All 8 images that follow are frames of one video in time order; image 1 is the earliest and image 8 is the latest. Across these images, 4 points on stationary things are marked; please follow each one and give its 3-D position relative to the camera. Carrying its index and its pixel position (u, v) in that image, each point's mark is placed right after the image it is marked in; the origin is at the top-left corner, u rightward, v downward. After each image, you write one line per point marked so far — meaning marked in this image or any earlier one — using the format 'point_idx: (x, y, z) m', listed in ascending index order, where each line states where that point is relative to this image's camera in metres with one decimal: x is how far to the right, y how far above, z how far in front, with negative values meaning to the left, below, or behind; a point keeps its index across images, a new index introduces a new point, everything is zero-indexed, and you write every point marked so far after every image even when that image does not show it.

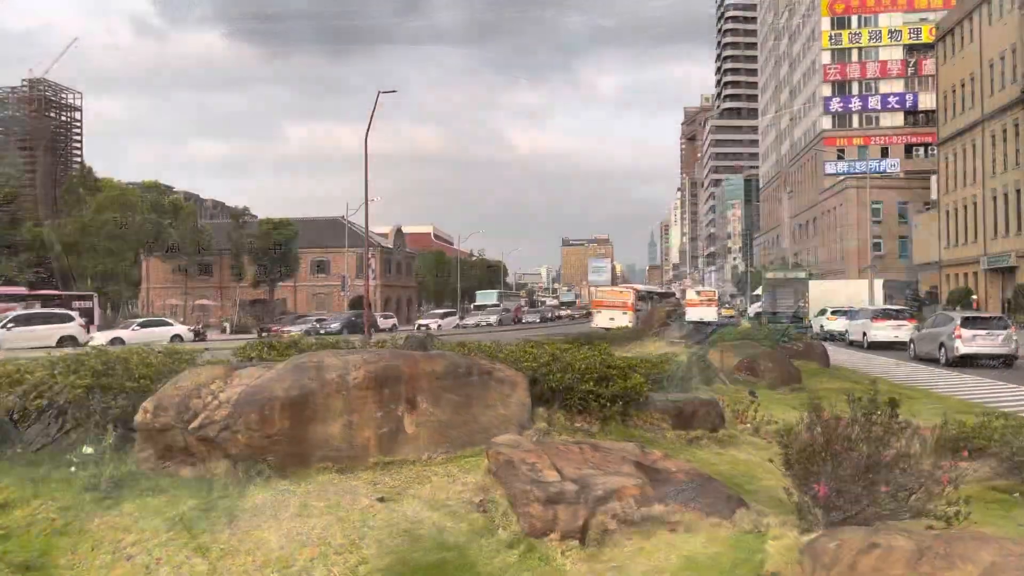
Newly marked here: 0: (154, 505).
0: (-2.6, -1.6, +6.0) m
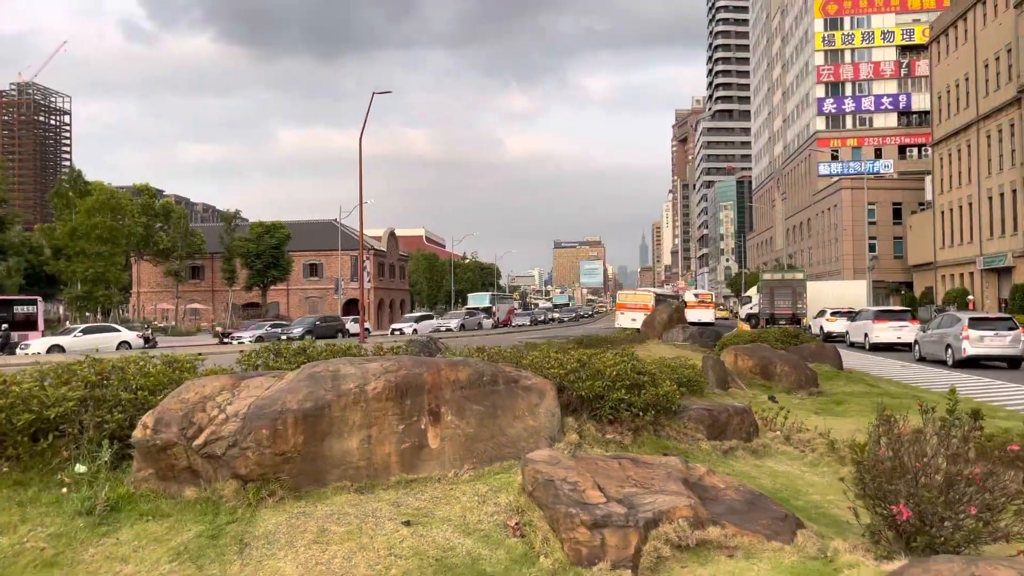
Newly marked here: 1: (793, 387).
0: (-2.4, -1.6, +5.6) m
1: (+3.8, -1.3, +11.3) m
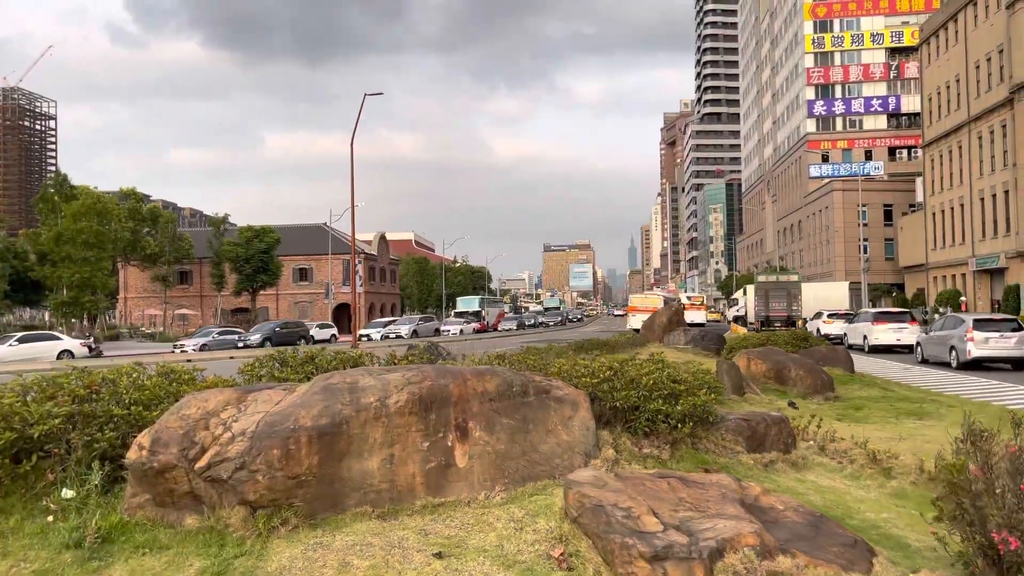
0: (-2.2, -1.7, +5.2) m
1: (+3.9, -1.4, +11.0) m
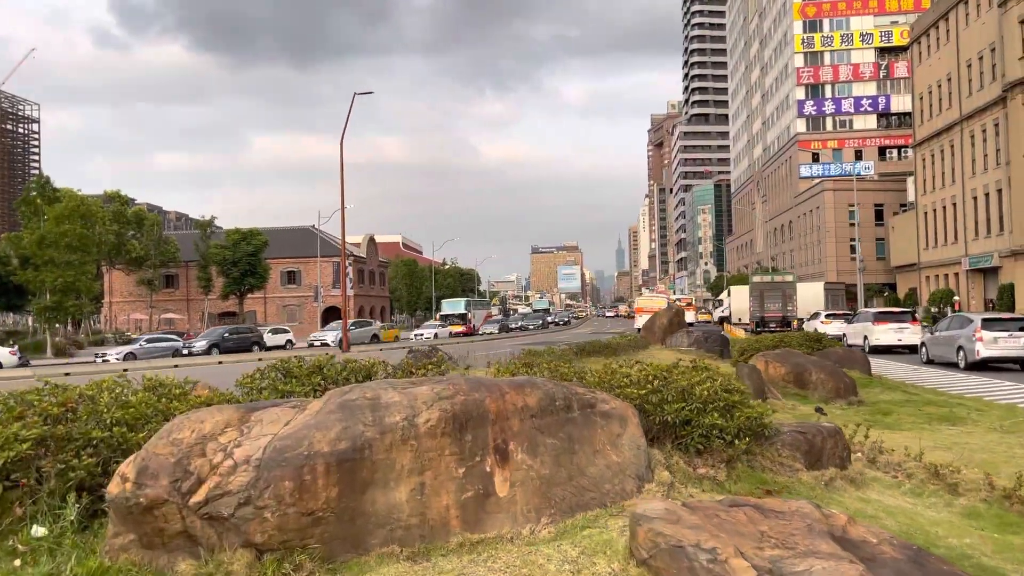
0: (-2.1, -1.7, +4.6) m
1: (+4.0, -1.4, +10.4) m
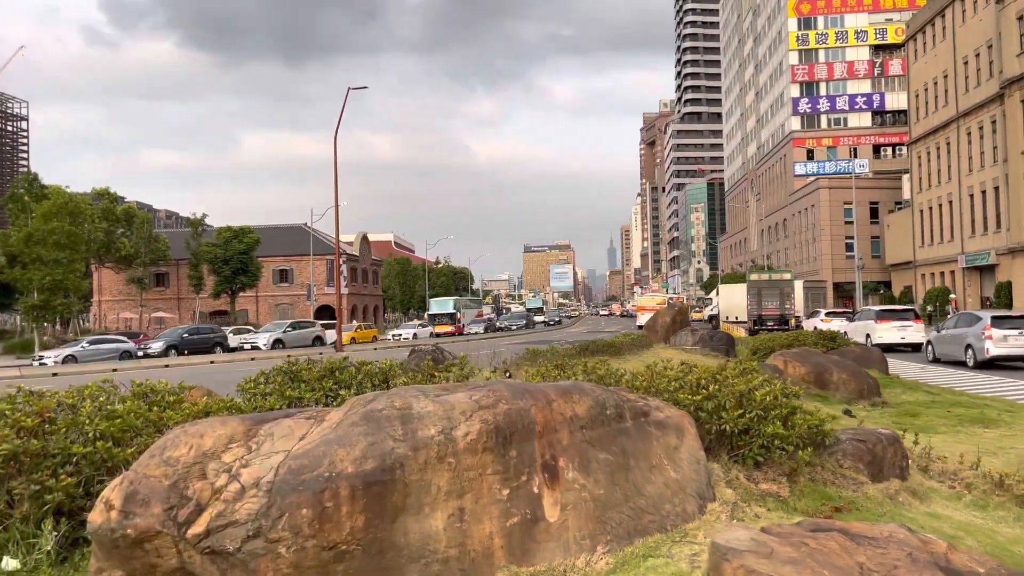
0: (-1.9, -1.6, +4.1) m
1: (+4.1, -1.3, +10.0) m
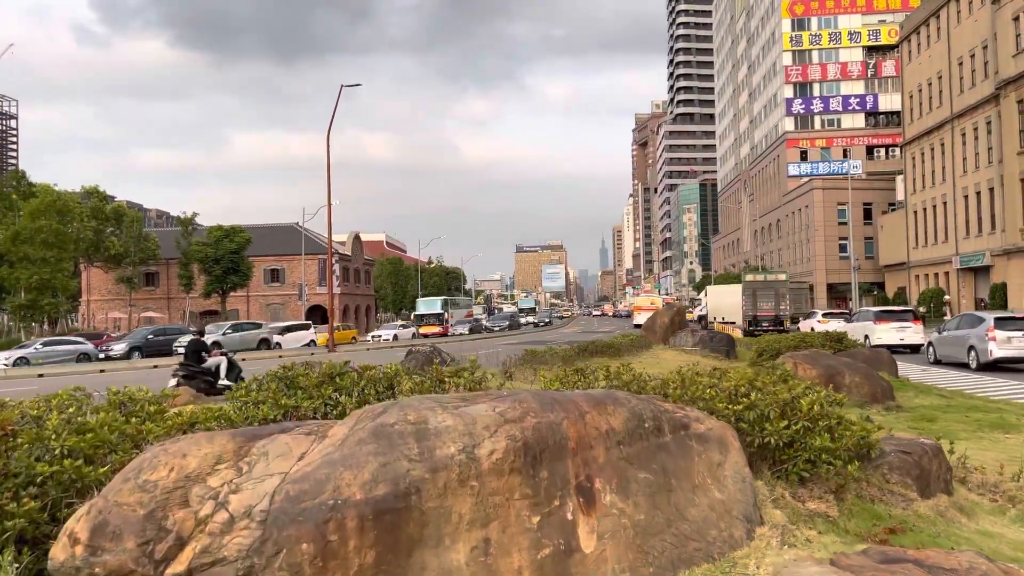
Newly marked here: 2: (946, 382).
0: (-1.8, -1.6, +3.7) m
1: (+4.1, -1.3, +9.7) m
2: (+9.7, -2.1, +18.8) m
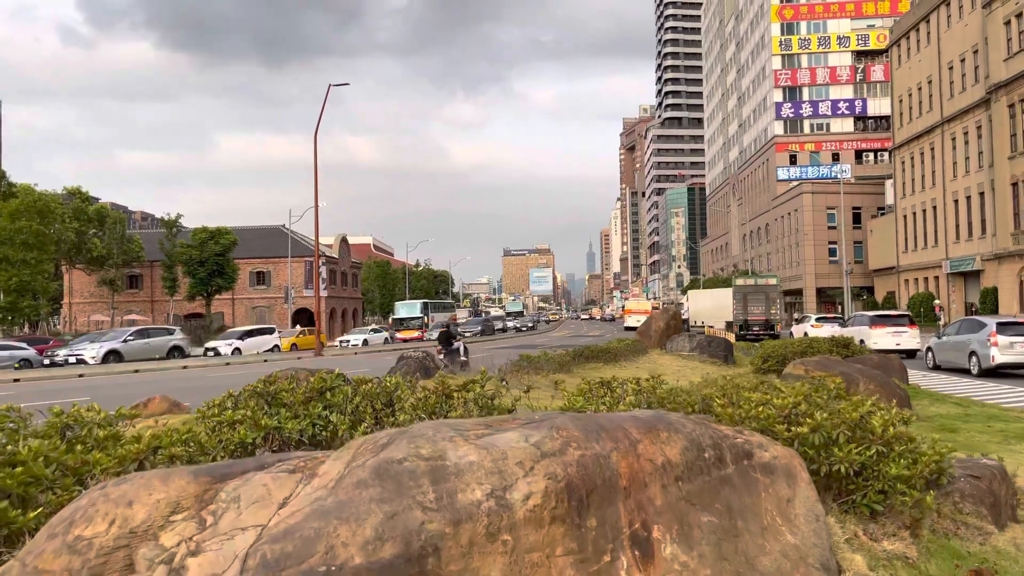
0: (-1.7, -1.6, +3.1) m
1: (+4.1, -1.3, +9.2) m
2: (+9.6, -2.2, +18.4) m
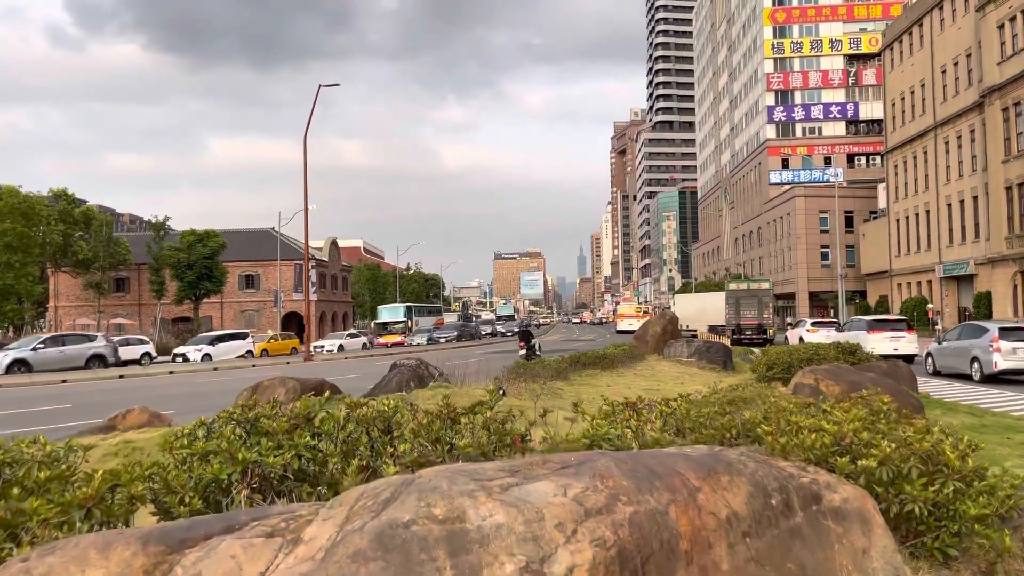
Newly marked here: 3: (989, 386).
0: (-1.7, -1.7, +2.7) m
1: (+4.1, -1.4, +8.8) m
2: (+9.4, -2.3, +18.1) m
3: (+10.5, -2.1, +18.3) m
